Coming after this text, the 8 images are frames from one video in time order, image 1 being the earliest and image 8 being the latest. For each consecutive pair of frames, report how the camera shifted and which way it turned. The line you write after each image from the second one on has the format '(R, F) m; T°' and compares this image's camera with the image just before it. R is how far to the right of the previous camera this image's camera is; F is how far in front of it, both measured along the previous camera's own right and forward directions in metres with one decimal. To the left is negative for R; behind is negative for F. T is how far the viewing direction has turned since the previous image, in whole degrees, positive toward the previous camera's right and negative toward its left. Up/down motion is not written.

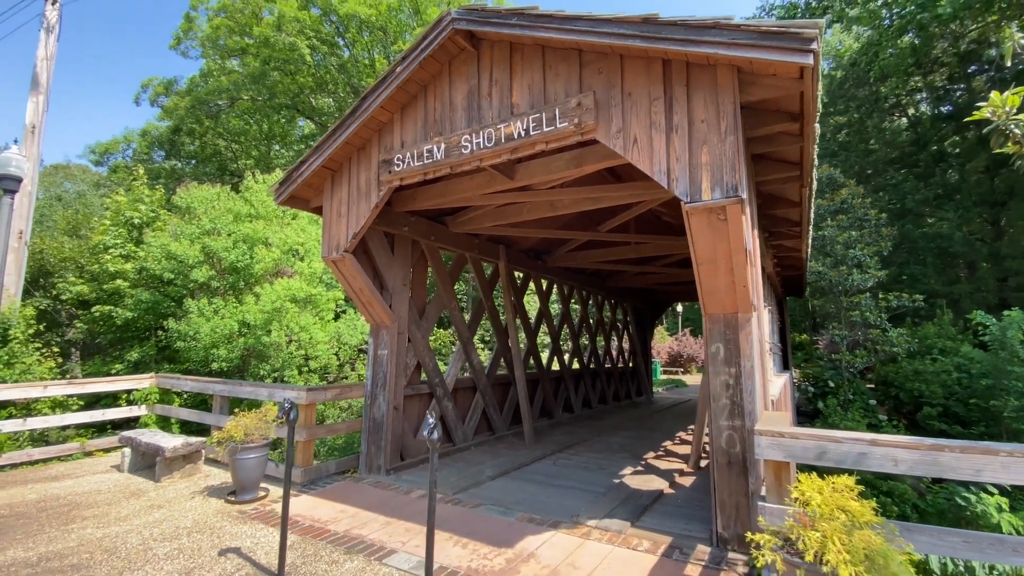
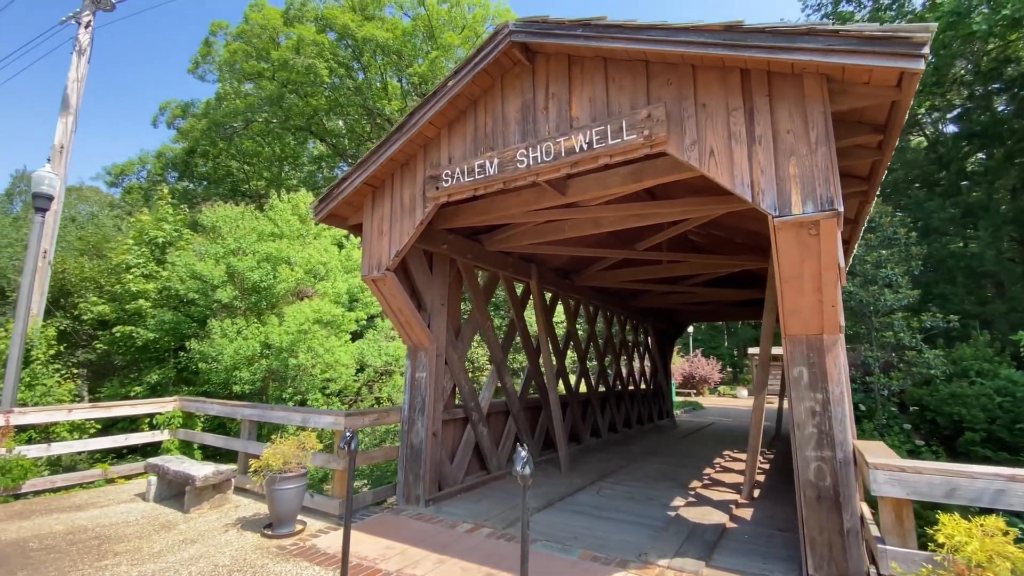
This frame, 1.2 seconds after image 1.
(-0.4, +0.2) m; 0°
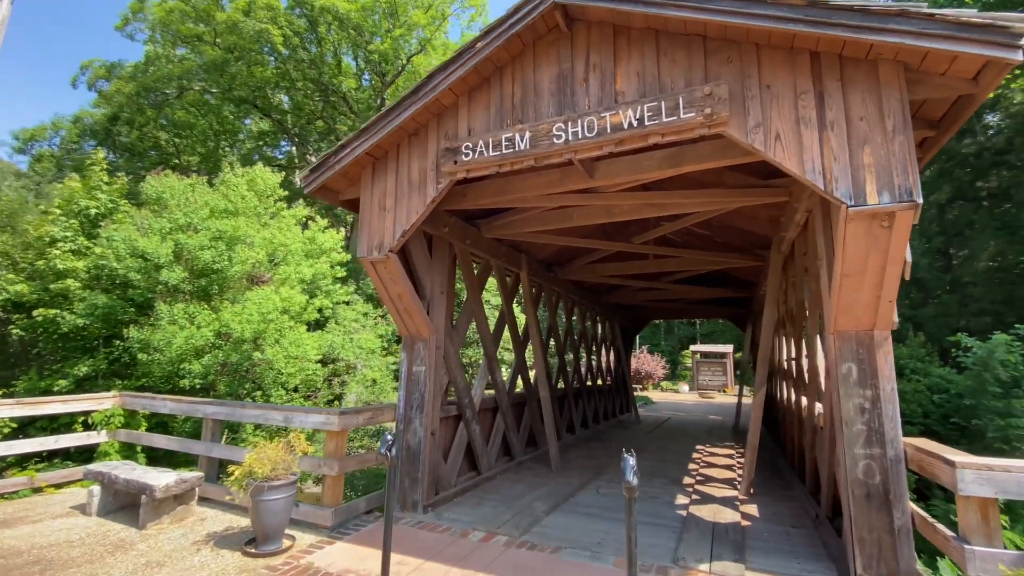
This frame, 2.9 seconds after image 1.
(-0.7, +0.4) m; +7°
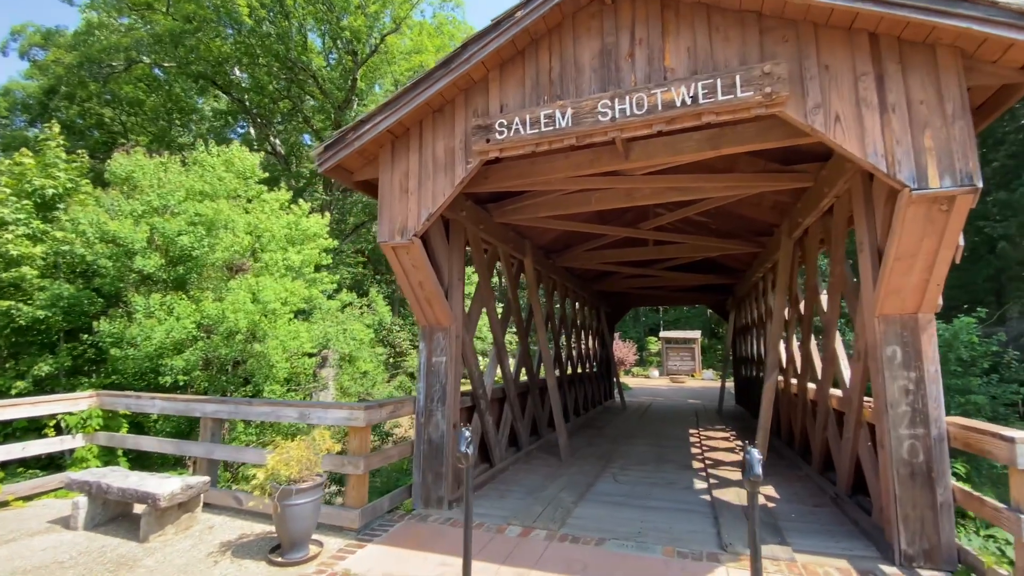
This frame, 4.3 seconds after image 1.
(-0.6, +0.2) m; +5°
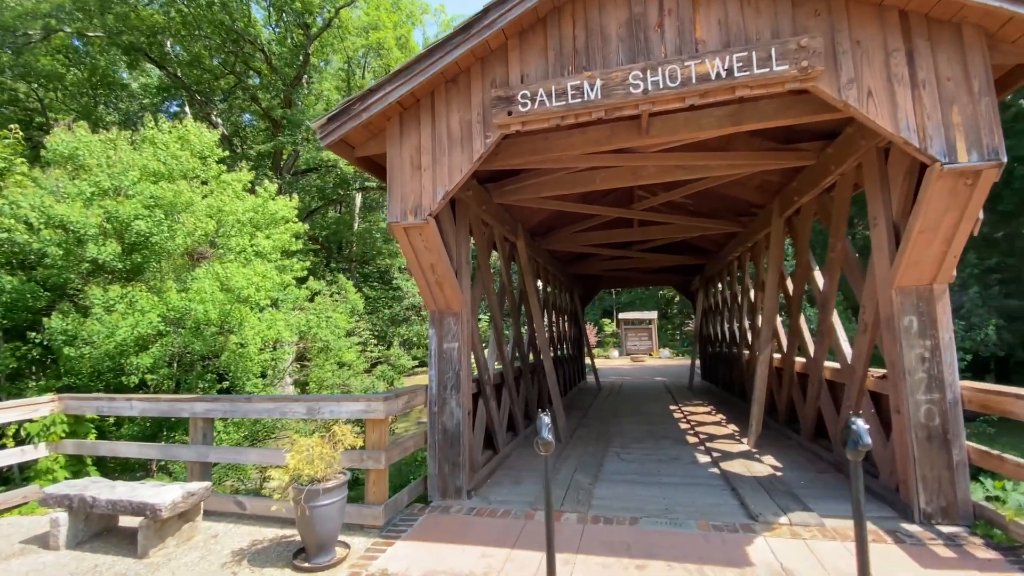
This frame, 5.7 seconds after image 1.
(-0.5, +0.2) m; +6°
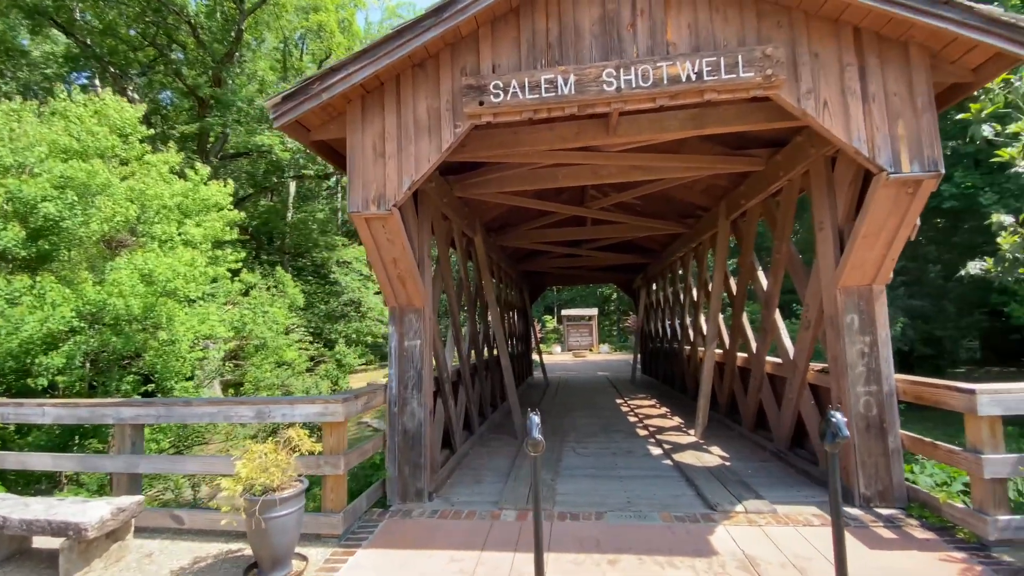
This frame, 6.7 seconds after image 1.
(-0.2, +0.1) m; +7°
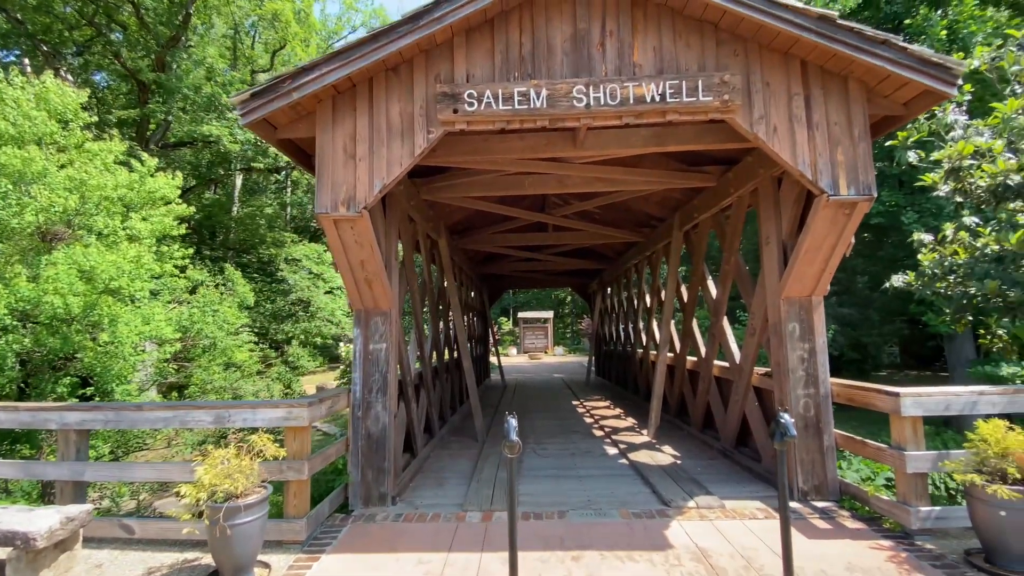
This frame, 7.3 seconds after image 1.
(-0.1, -0.1) m; +5°
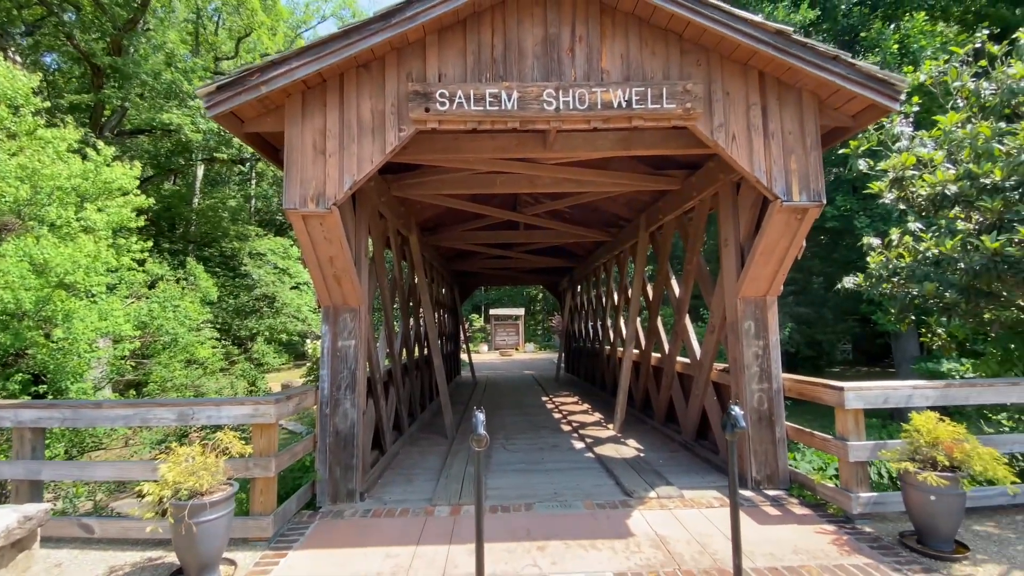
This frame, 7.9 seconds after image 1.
(0.0, -0.1) m; +3°
